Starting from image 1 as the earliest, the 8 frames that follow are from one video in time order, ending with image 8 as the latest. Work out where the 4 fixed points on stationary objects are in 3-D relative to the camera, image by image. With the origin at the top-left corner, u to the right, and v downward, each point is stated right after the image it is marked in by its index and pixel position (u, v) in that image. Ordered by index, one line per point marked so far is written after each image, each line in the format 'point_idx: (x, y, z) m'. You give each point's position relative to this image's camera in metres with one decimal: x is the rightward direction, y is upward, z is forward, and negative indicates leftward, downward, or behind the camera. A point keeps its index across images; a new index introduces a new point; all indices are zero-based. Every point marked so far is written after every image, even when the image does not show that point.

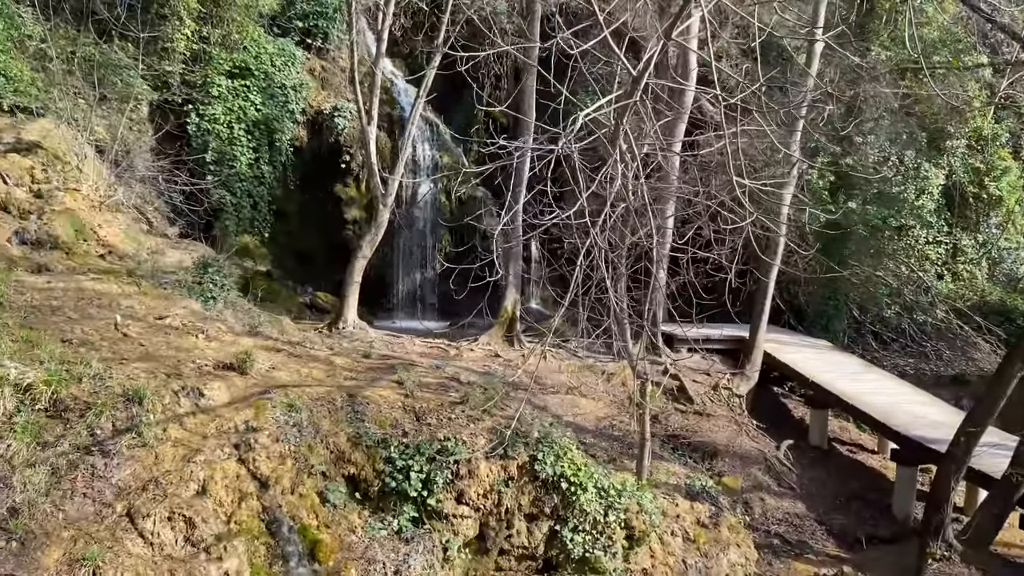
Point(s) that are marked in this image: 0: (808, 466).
0: (+2.7, -1.6, +7.6) m
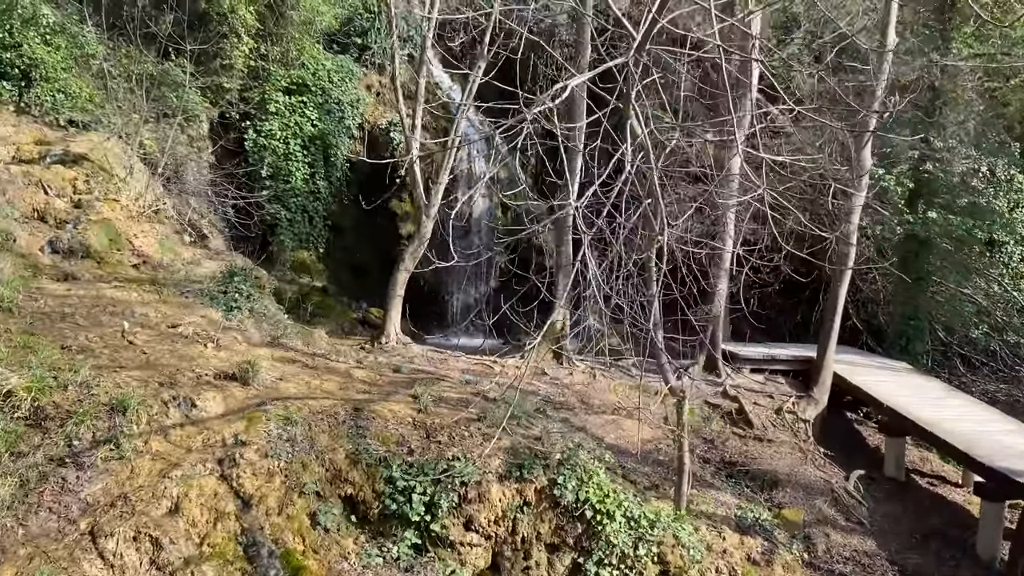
0: (+3.1, -1.8, +6.9) m
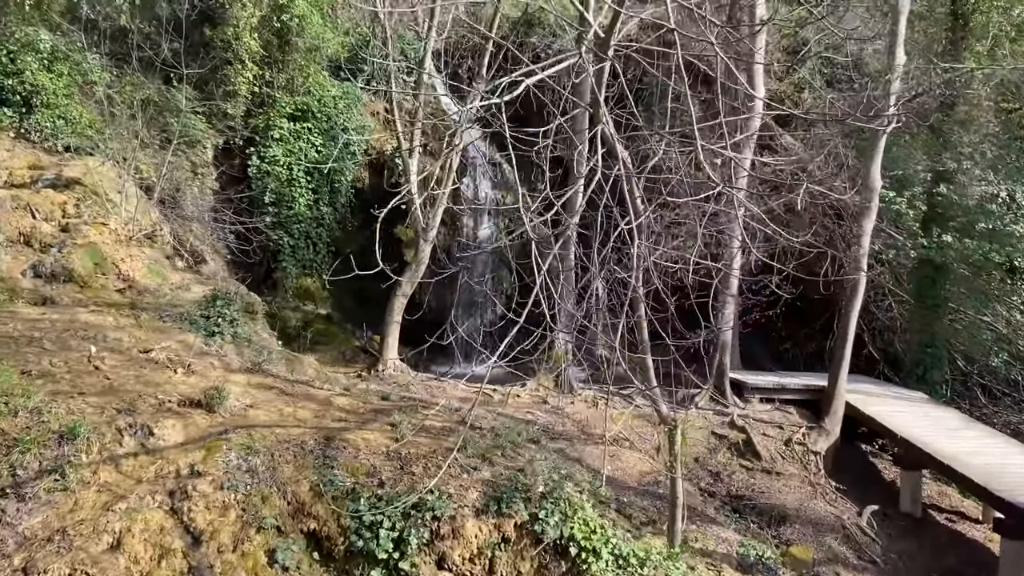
0: (+3.0, -2.0, +6.6) m
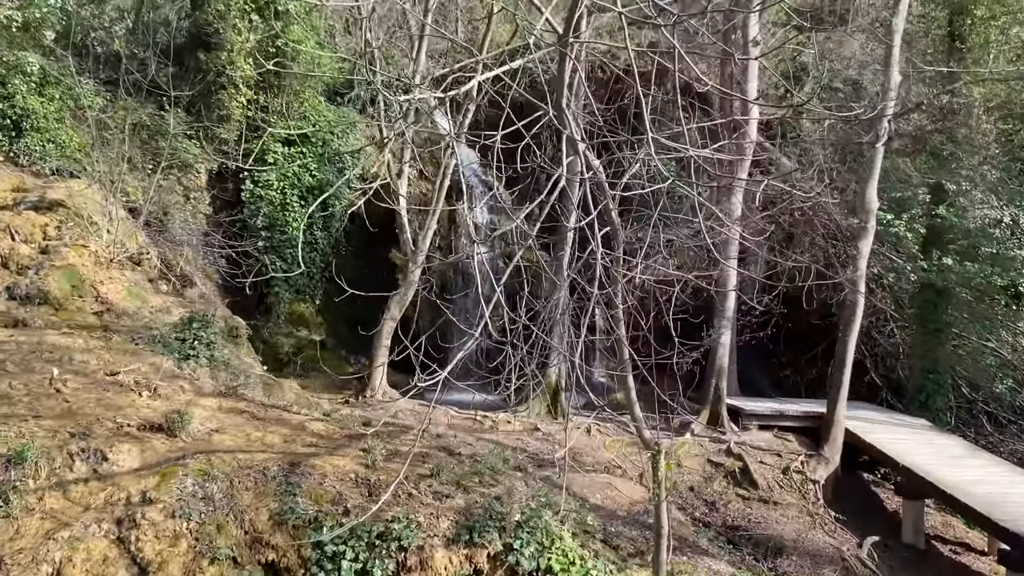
0: (+3.0, -2.1, +6.4) m
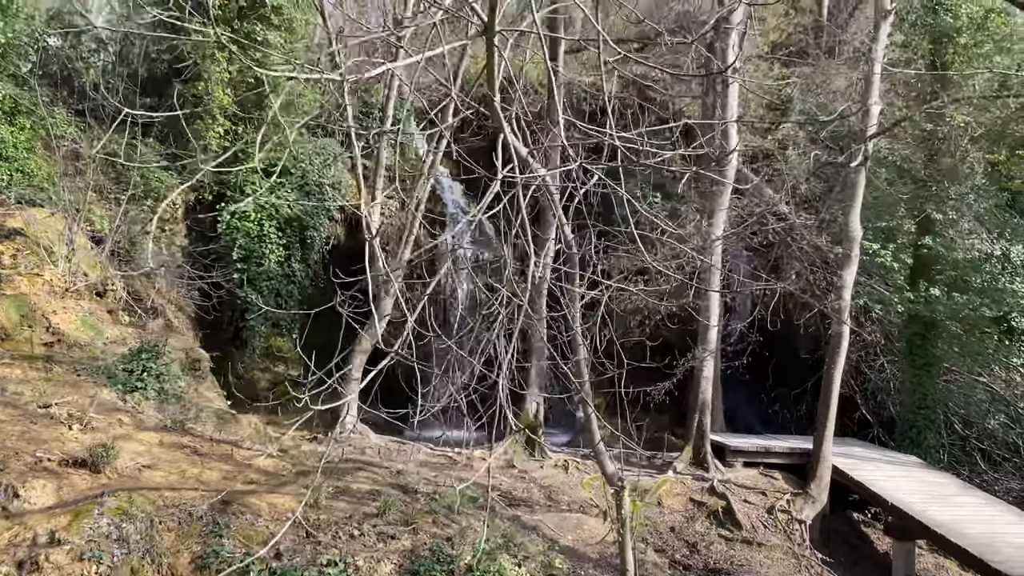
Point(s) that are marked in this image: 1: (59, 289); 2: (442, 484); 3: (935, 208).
0: (+2.7, -2.4, +6.0) m
1: (-3.3, 0.0, +6.1) m
2: (-0.5, -1.5, +6.3) m
3: (+4.7, +0.9, +9.2) m
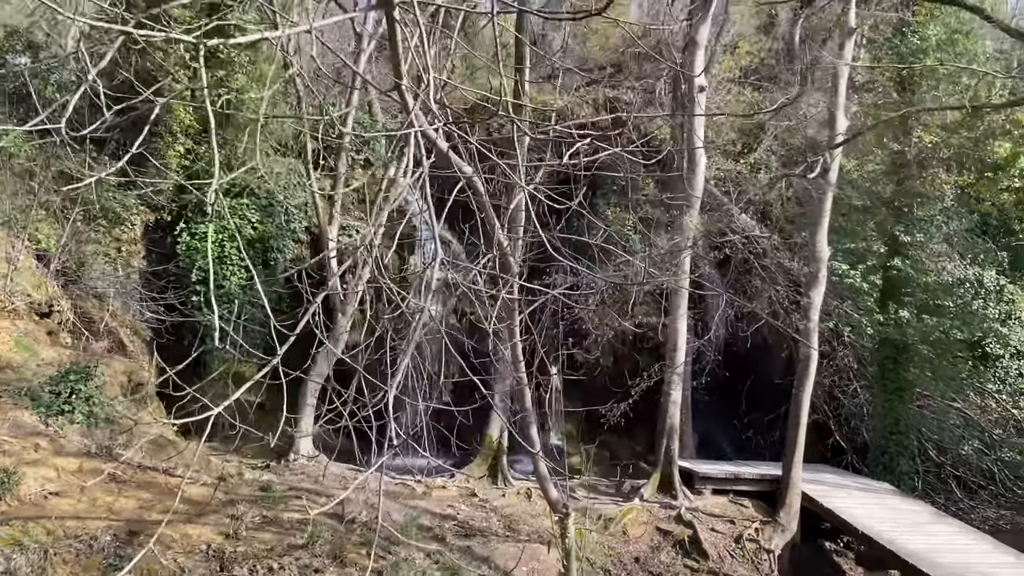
0: (+2.4, -2.5, +5.8) m
1: (-3.6, -0.1, +5.8) m
2: (-0.8, -1.6, +6.0) m
3: (+4.3, +0.6, +9.2) m
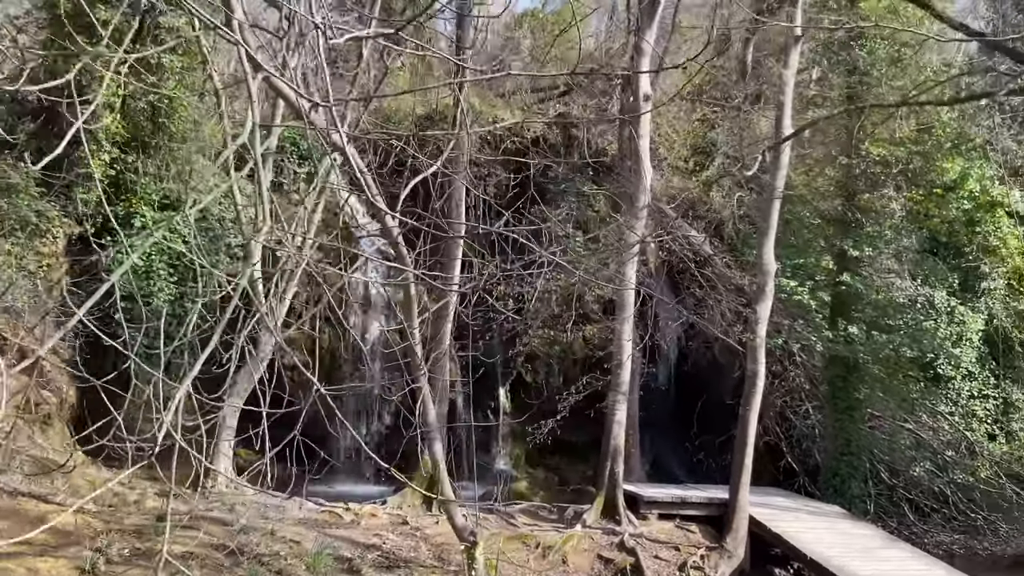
0: (+2.0, -2.6, +5.5) m
1: (-4.1, -0.2, +5.3) m
2: (-1.3, -1.7, +5.6) m
3: (+3.7, +0.4, +9.0) m
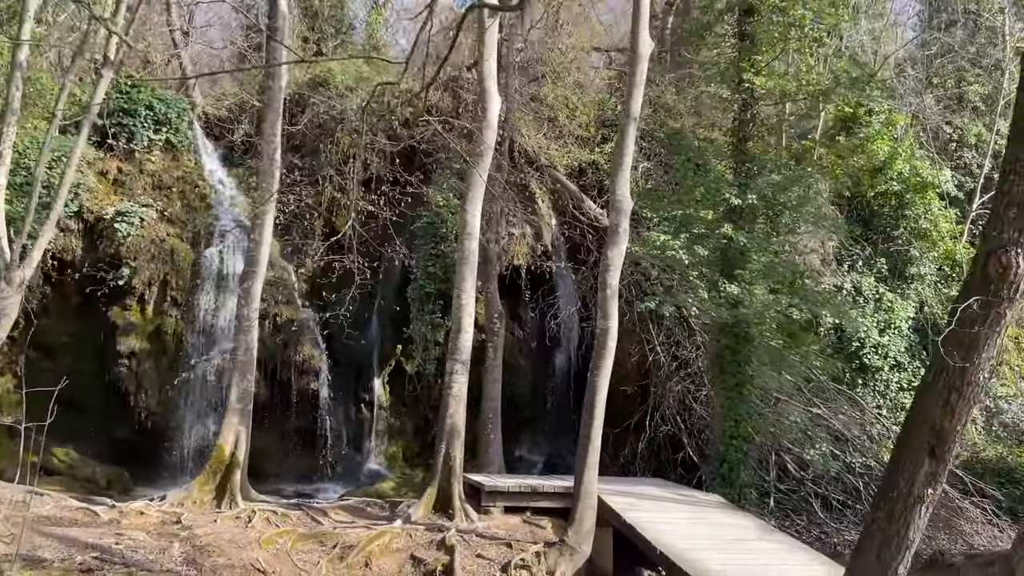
0: (+0.8, -2.2, +4.4) m
1: (-5.3, +0.2, +4.0) m
2: (-2.5, -1.3, +4.3) m
3: (+2.3, +0.8, +8.0) m
